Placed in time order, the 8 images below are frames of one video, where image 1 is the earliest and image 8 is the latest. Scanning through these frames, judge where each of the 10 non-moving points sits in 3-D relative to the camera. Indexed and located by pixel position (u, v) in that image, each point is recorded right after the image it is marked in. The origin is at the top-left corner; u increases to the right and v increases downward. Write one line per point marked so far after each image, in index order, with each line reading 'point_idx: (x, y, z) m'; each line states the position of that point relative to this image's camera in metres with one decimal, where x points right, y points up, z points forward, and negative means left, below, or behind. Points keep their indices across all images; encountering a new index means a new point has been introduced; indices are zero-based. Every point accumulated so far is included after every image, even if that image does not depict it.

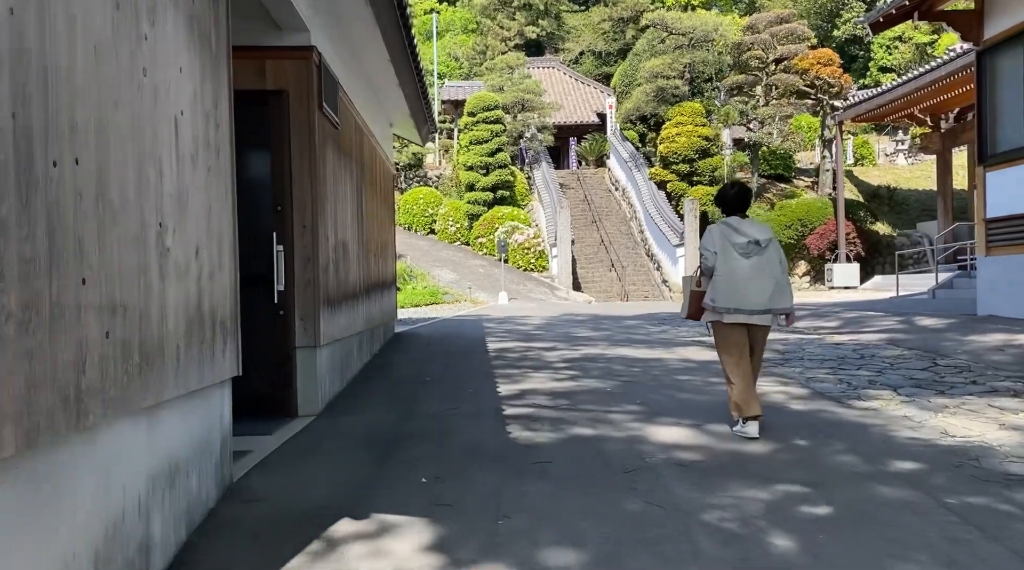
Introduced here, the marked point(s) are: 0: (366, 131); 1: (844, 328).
0: (-1.4, +1.5, +8.6) m
1: (+4.5, -0.6, +12.0) m
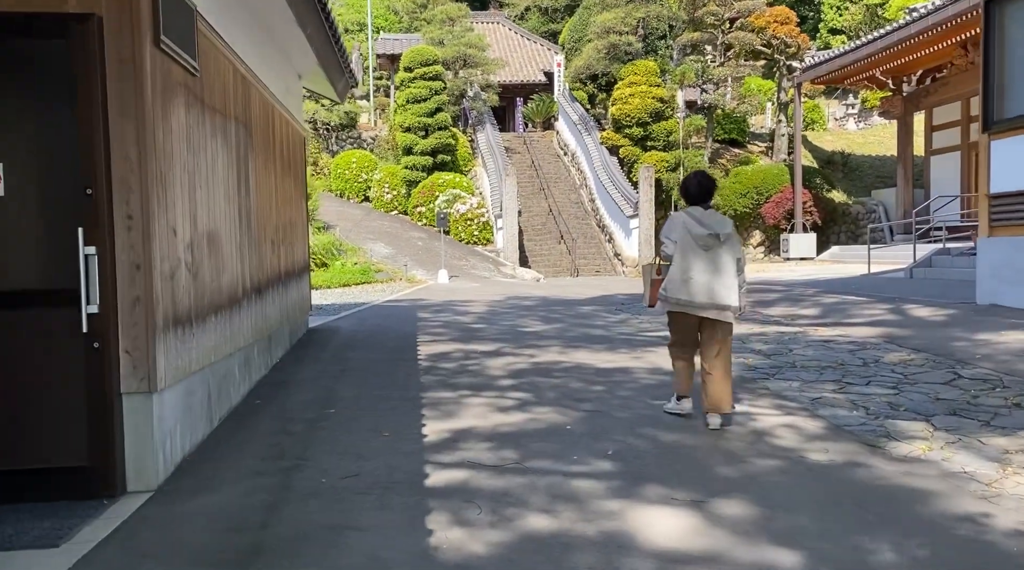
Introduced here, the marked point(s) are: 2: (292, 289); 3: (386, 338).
0: (-1.9, +1.5, +6.8) m
1: (+3.7, -0.4, +10.6) m
2: (-2.1, 0.0, +8.5) m
3: (-1.3, -0.5, +9.3) m
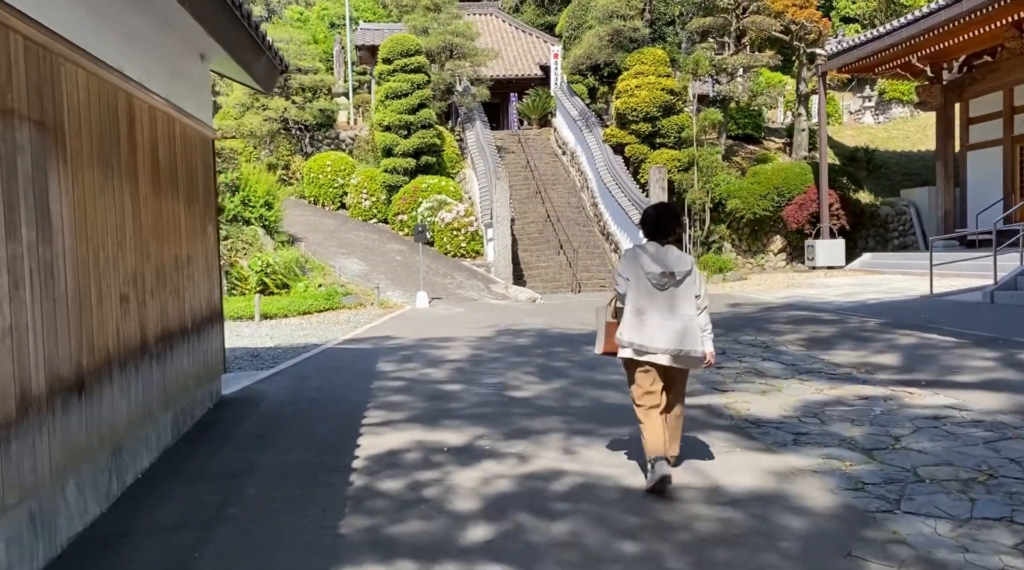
0: (-2.1, +1.1, +4.2) m
1: (+3.6, -0.8, +8.1) m
2: (-2.2, -0.5, +5.9) m
3: (-1.4, -0.9, +6.7) m
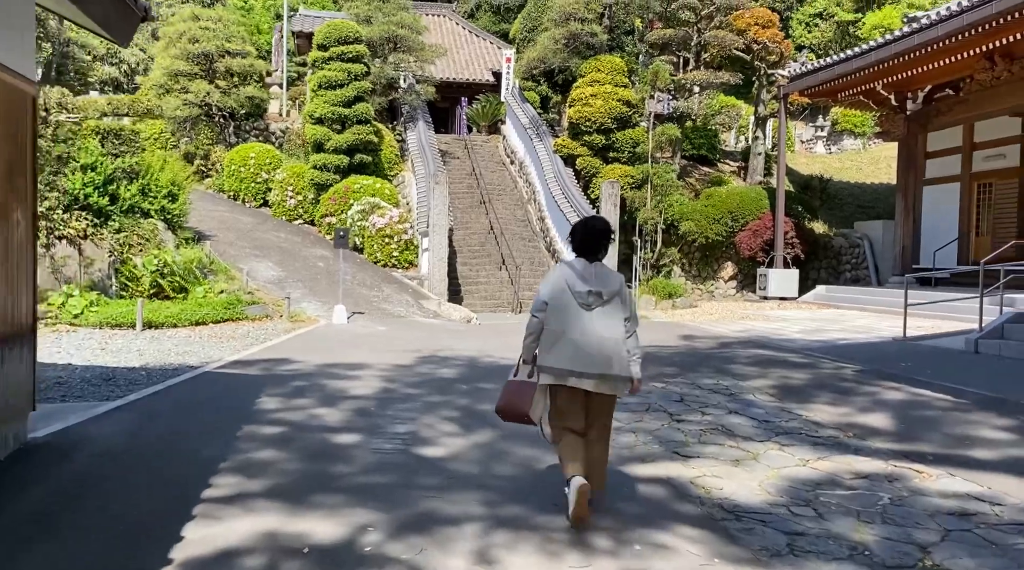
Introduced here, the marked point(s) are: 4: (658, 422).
0: (-2.3, +1.1, +2.5) m
1: (+3.0, -1.2, +6.6) m
2: (-2.6, -0.5, +4.2) m
3: (-2.0, -1.0, +5.0) m
4: (+1.1, -1.1, +7.1) m
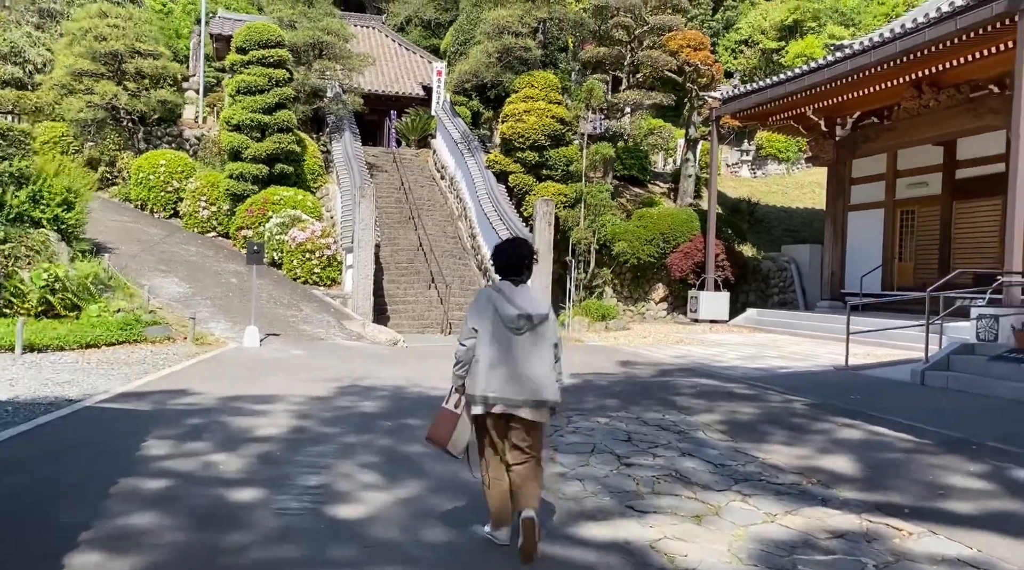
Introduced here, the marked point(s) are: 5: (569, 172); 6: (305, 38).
0: (-2.4, +1.0, +1.5) m
1: (+2.5, -1.4, +6.1) m
2: (-2.9, -0.6, +3.2) m
3: (-2.3, -1.1, +4.0) m
4: (+0.7, -1.3, +6.3) m
5: (+1.3, +2.5, +19.9) m
6: (-4.3, +5.2, +19.0) m
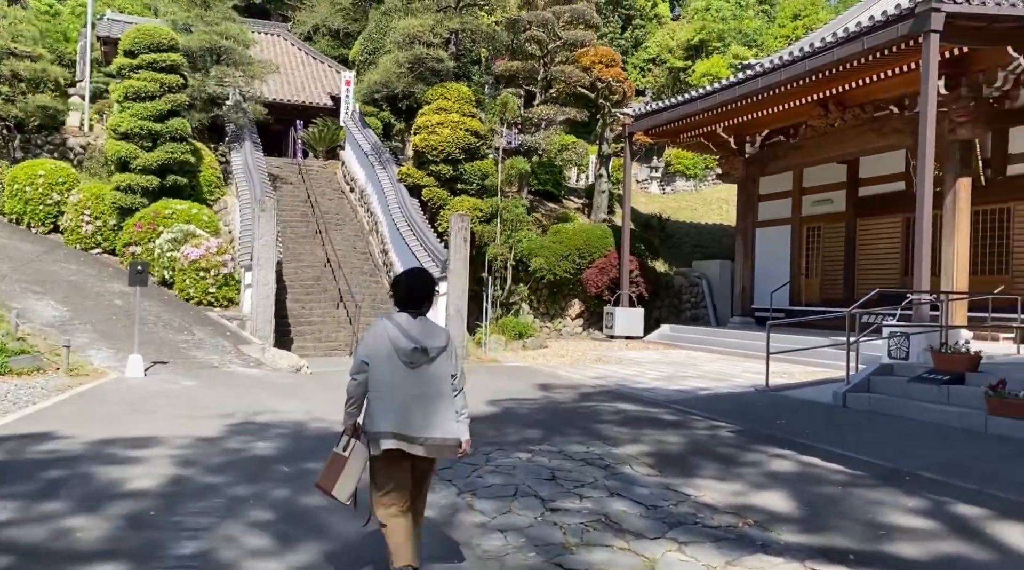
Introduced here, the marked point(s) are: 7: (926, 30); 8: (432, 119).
0: (-2.5, +0.9, +0.7) m
1: (+2.0, -1.5, +5.7) m
2: (-3.1, -0.7, +2.3) m
3: (-2.6, -1.3, +3.2) m
4: (+0.1, -1.5, +5.8) m
5: (-0.6, +2.1, +19.3) m
6: (-6.1, +4.8, +17.9) m
7: (+5.5, +3.4, +12.1) m
8: (-1.7, +3.5, +19.2) m
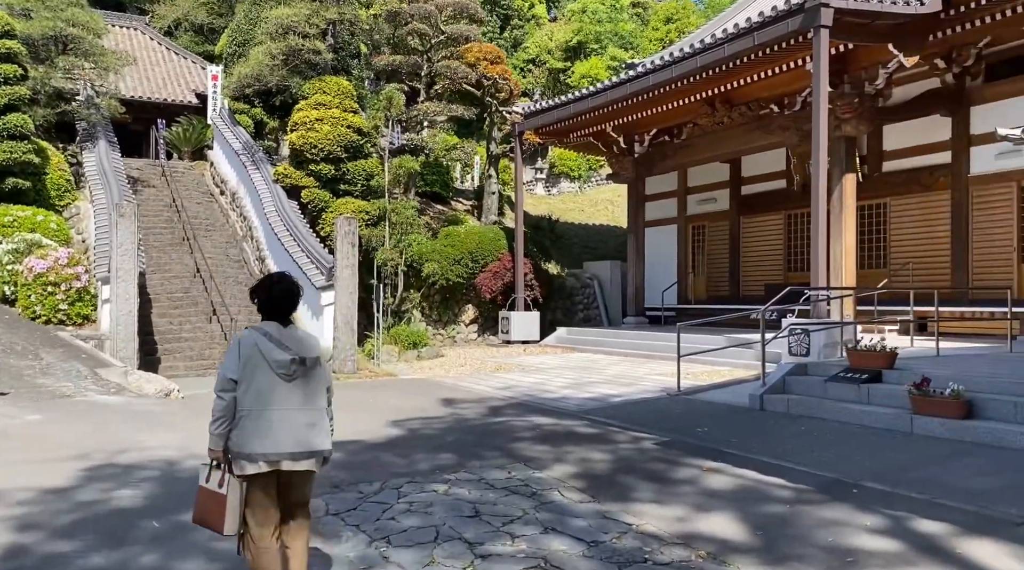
0: (-2.2, +0.8, -0.5) m
1: (+1.6, -1.5, +5.0) m
2: (-3.0, -0.9, +1.0) m
3: (-2.6, -1.4, +2.0) m
4: (-0.3, -1.5, +4.9) m
5: (-2.9, +2.0, +18.3) m
6: (-8.3, +4.6, +16.1) m
7: (+4.0, +3.4, +11.9) m
8: (-4.0, +3.4, +17.9) m
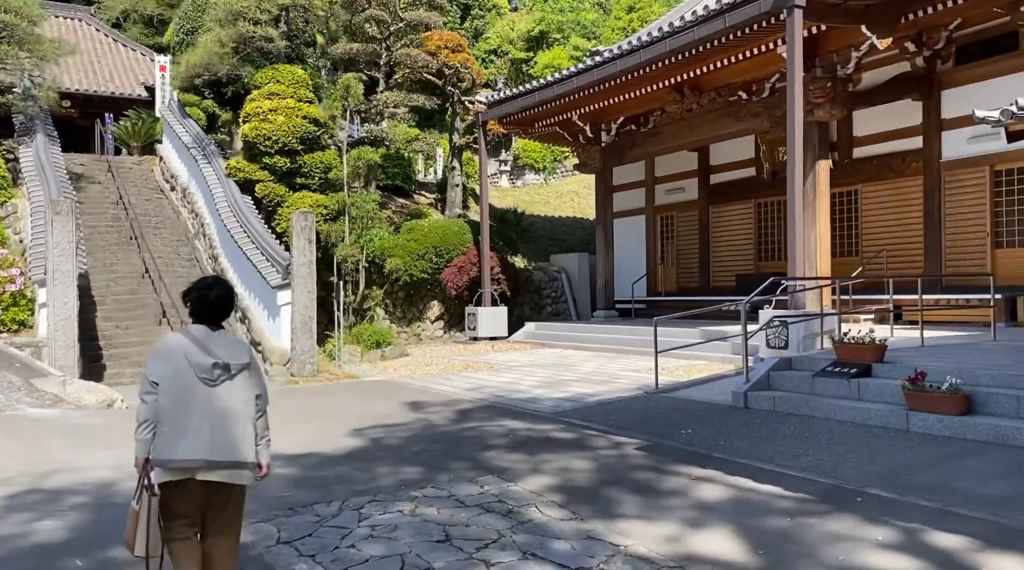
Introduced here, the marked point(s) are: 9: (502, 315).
0: (-2.2, +0.7, -1.2) m
1: (+1.4, -1.5, +4.5) m
2: (-3.0, -0.9, +0.3) m
3: (-2.6, -1.4, +1.3) m
4: (-0.4, -1.5, +4.3) m
5: (-3.6, +2.0, +17.5) m
6: (-8.9, +4.5, +15.1) m
7: (+3.6, +3.6, +11.4) m
8: (-4.7, +3.4, +17.1) m
9: (-0.1, -0.6, +16.9) m
